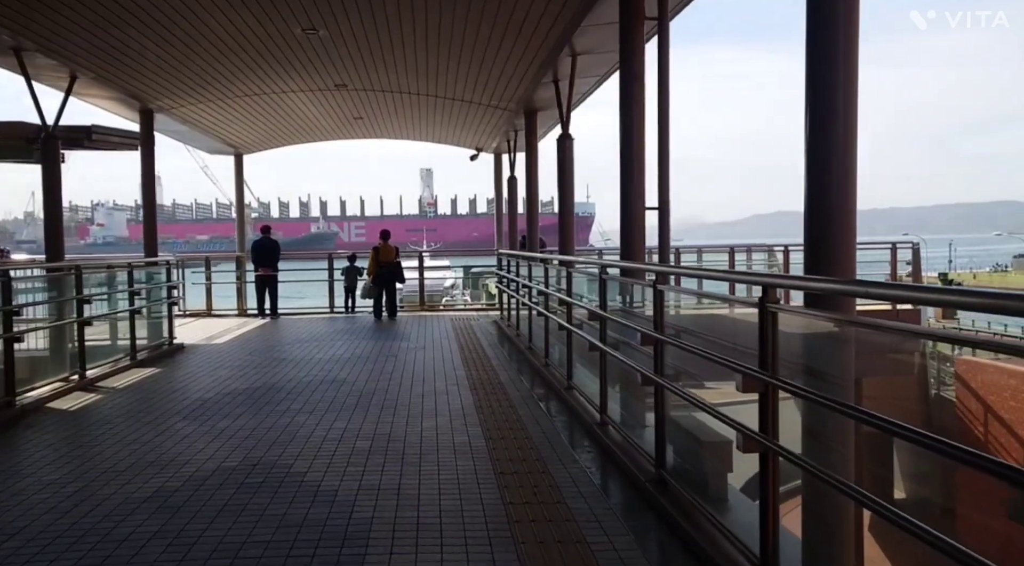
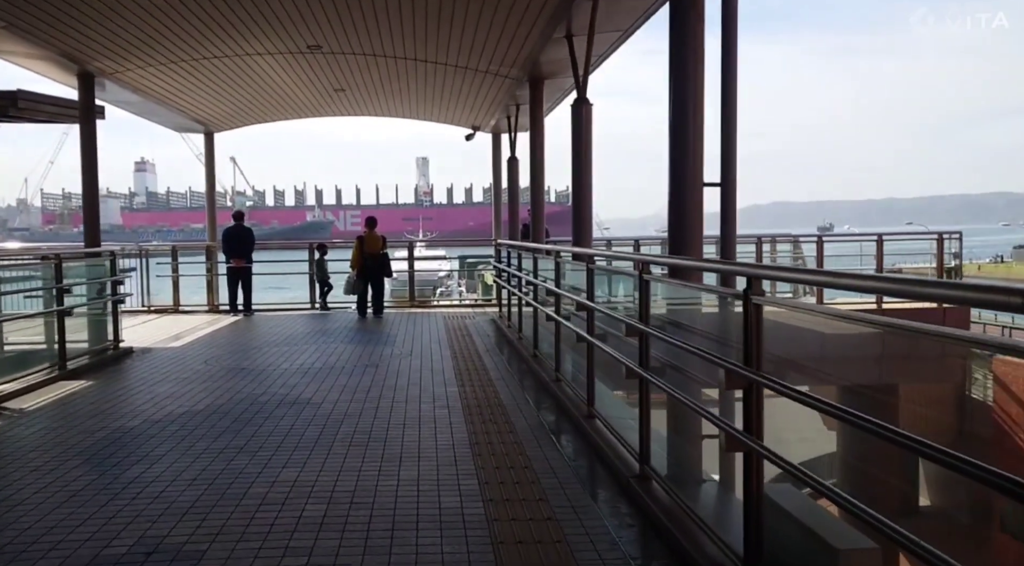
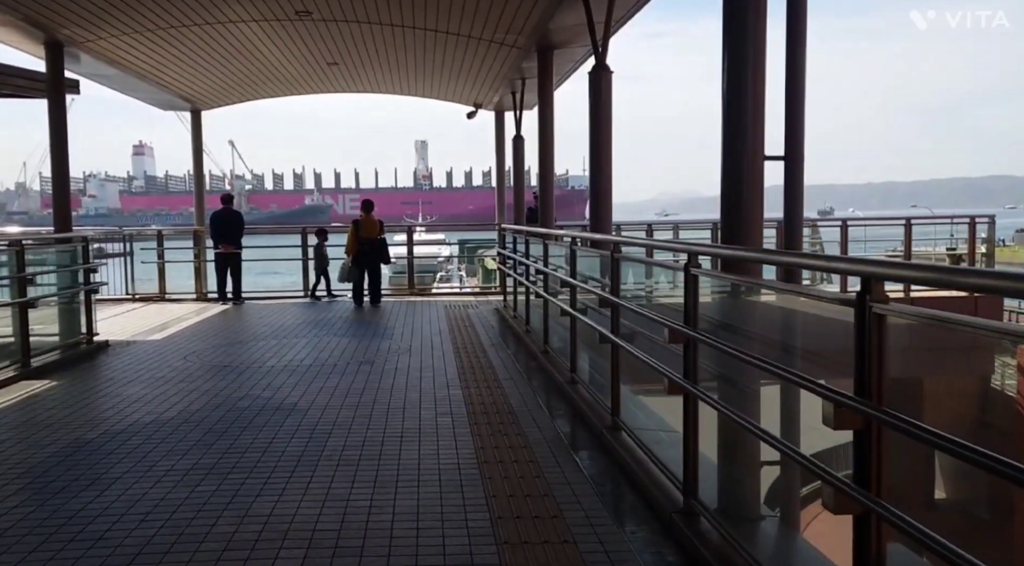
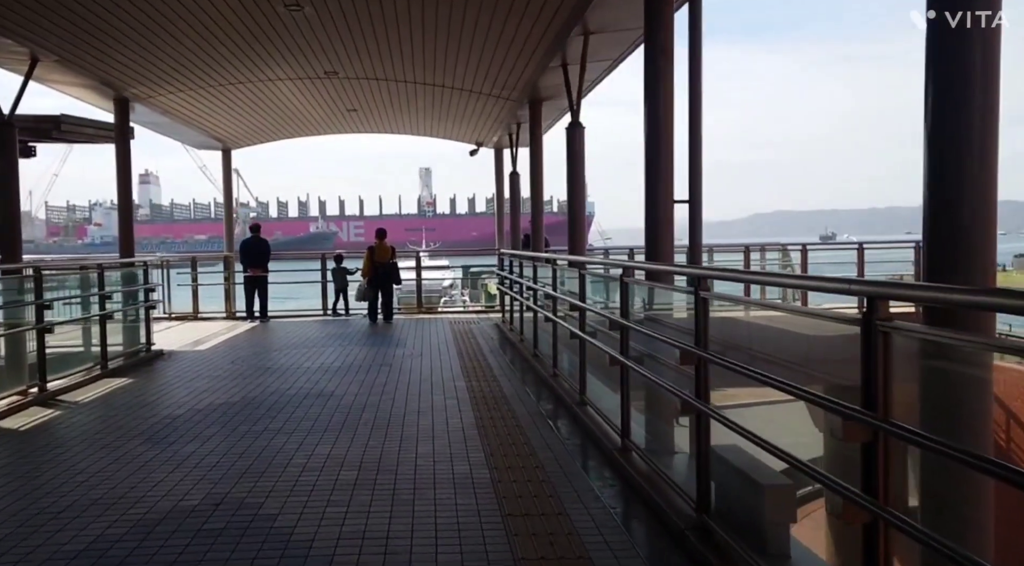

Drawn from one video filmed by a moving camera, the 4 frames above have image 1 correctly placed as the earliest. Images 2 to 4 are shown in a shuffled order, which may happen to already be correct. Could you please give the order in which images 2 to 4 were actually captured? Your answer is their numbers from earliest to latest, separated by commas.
4, 2, 3
